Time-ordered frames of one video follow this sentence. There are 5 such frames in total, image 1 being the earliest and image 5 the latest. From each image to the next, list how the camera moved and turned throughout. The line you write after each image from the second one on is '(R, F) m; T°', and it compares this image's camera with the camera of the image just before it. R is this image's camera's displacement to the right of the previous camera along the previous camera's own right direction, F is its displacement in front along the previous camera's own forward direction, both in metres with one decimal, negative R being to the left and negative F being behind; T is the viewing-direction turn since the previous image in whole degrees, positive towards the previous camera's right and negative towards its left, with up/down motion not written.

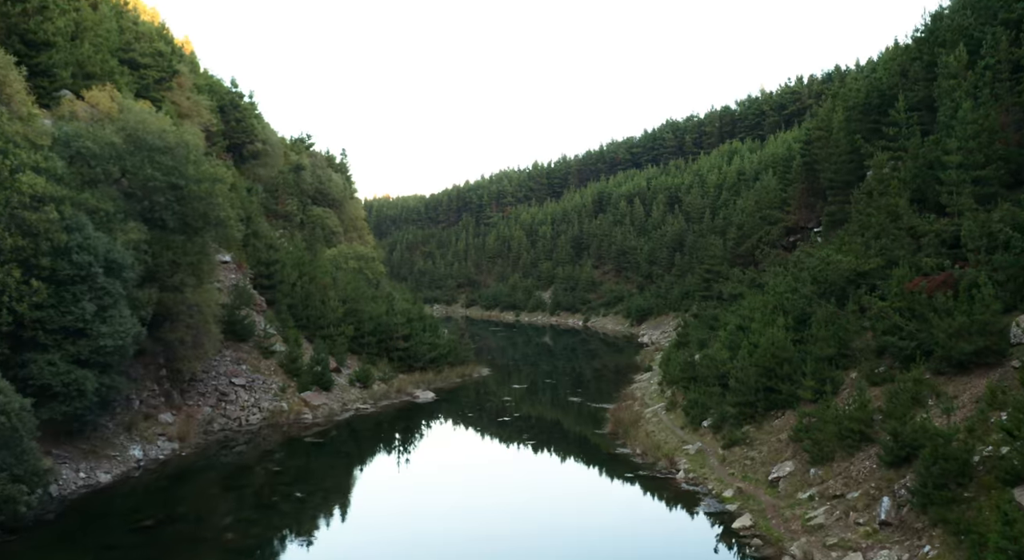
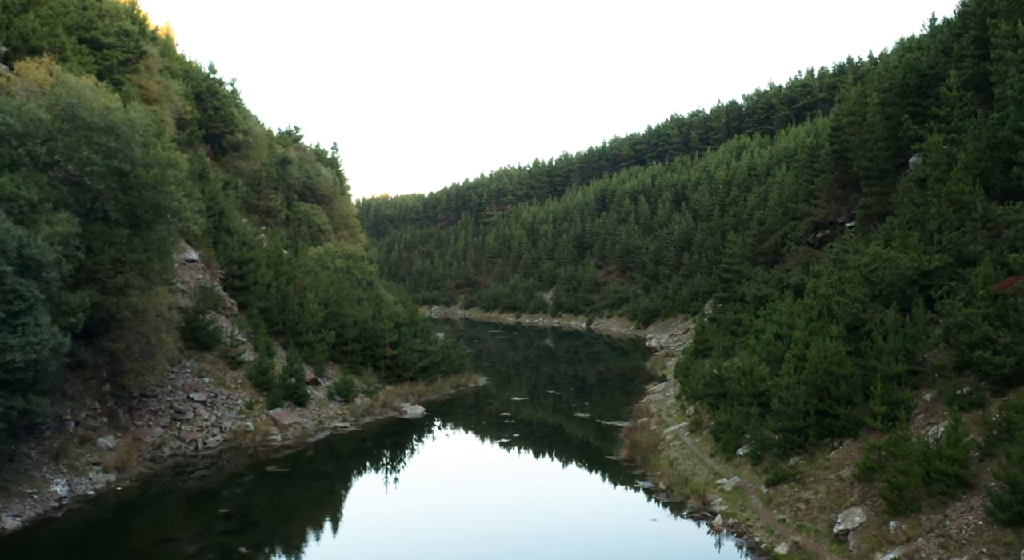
(+0.1, +4.1) m; 0°
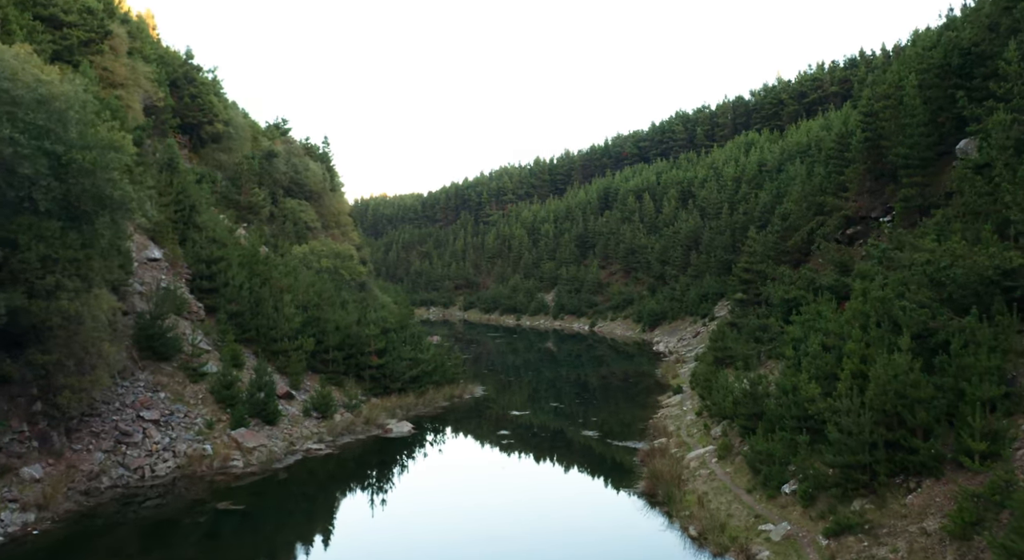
(+0.1, +3.7) m; 0°
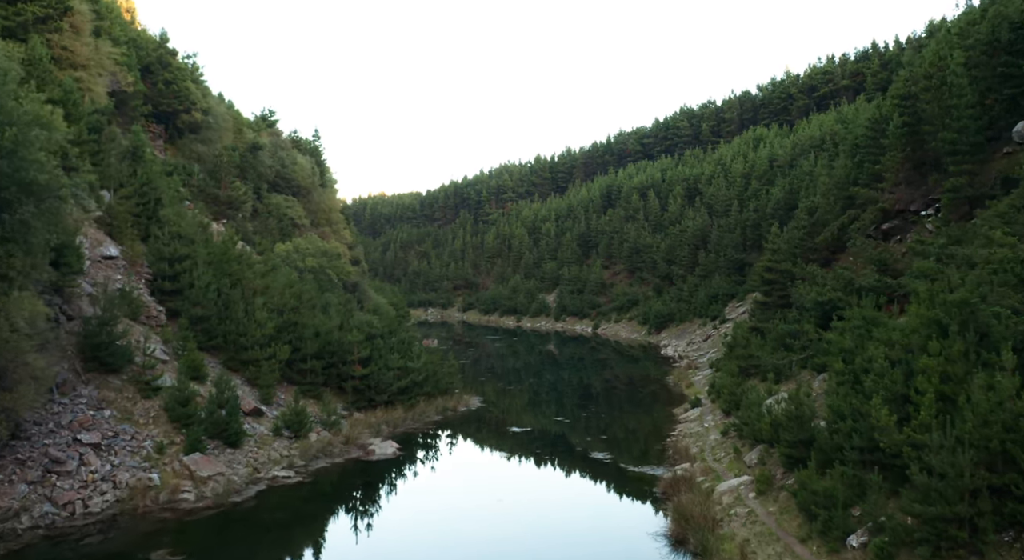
(0.0, +3.5) m; 0°
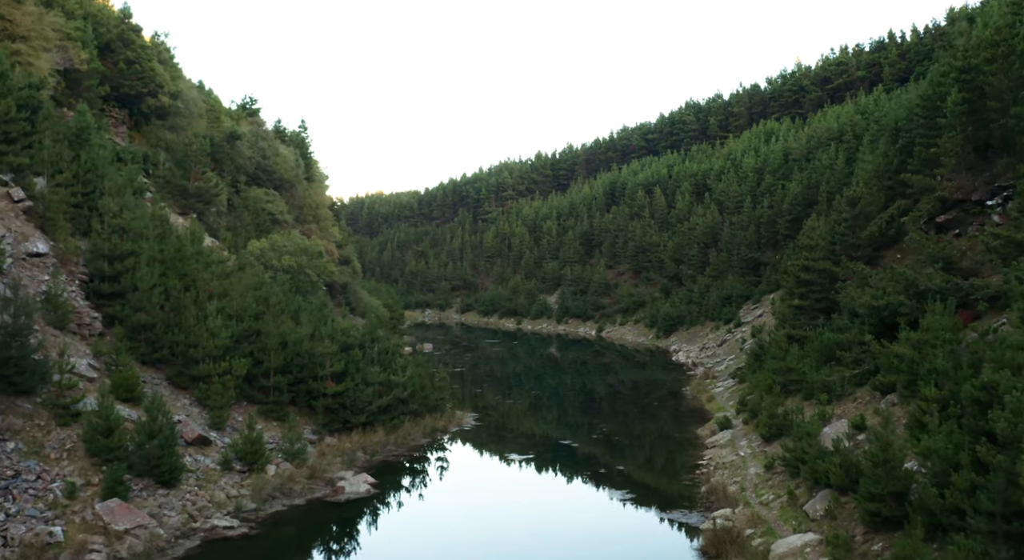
(0.0, +4.3) m; 0°
